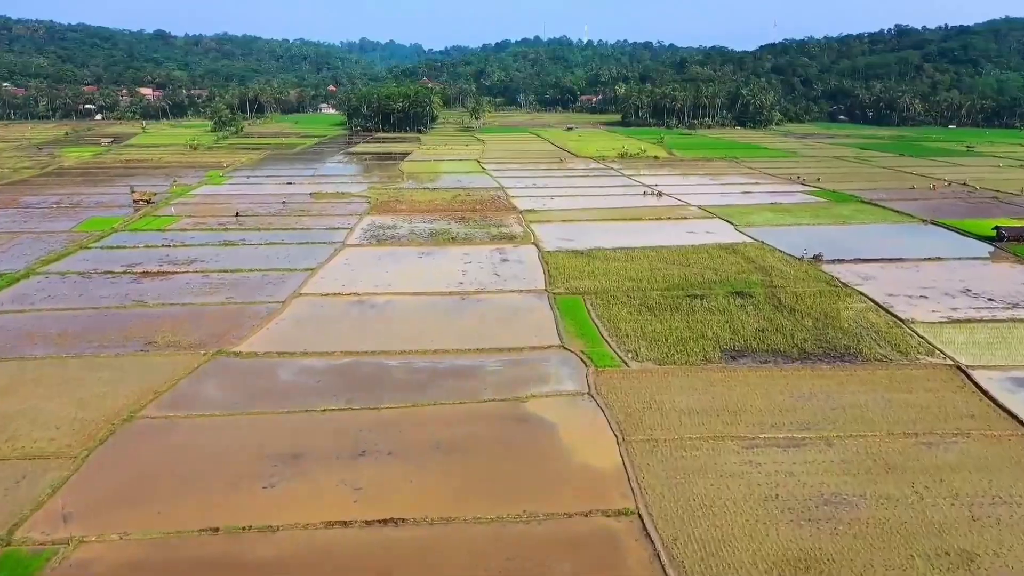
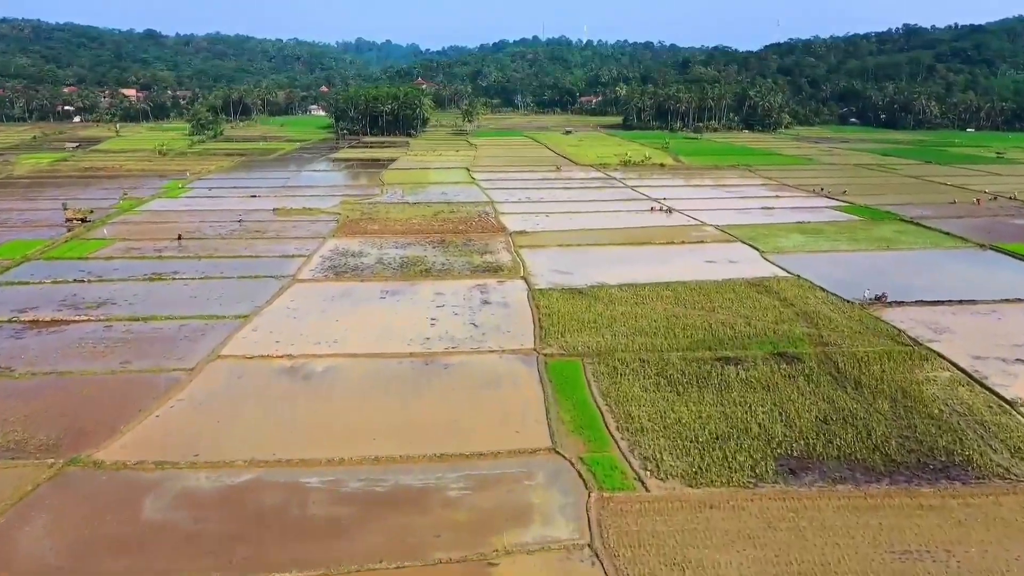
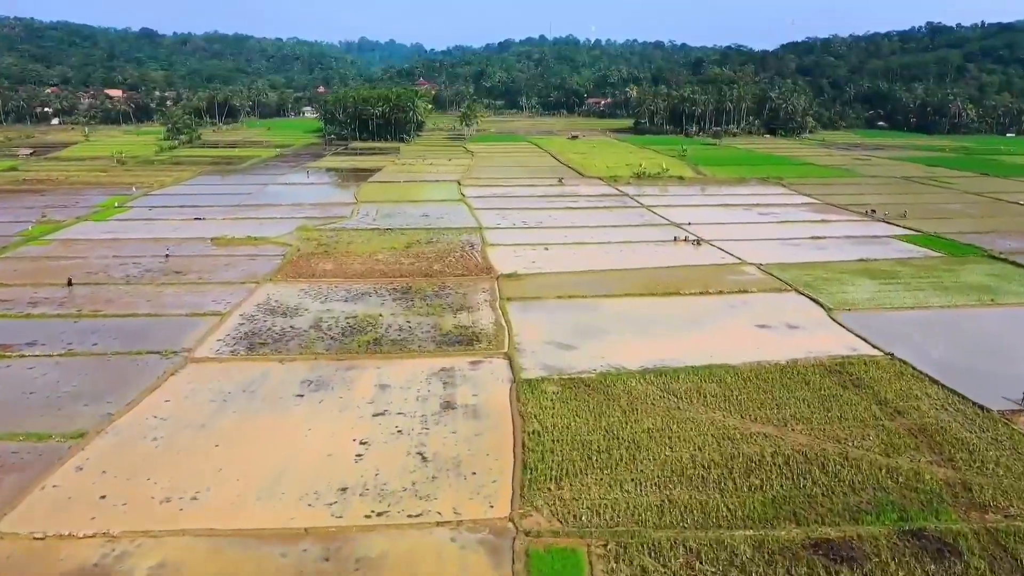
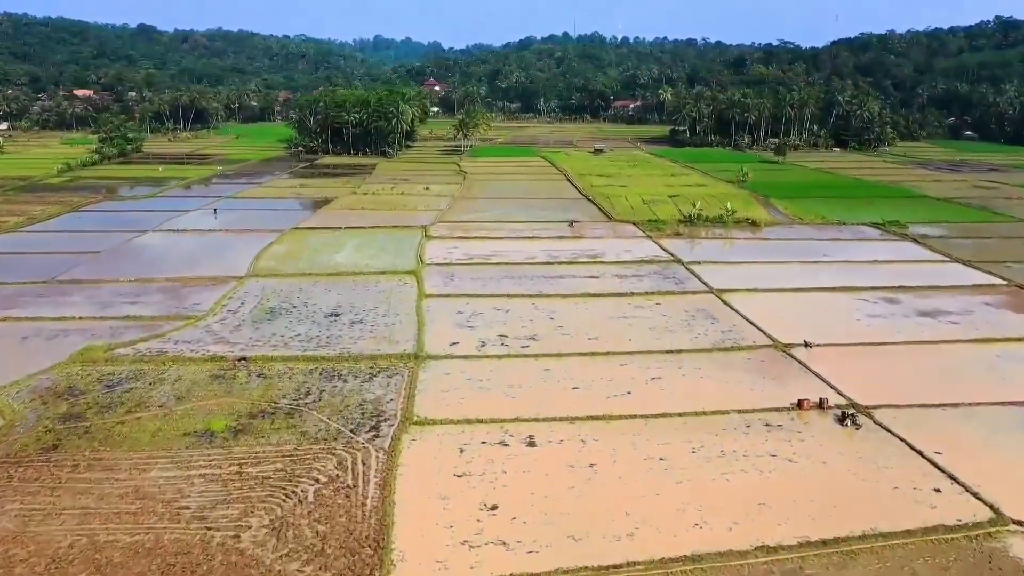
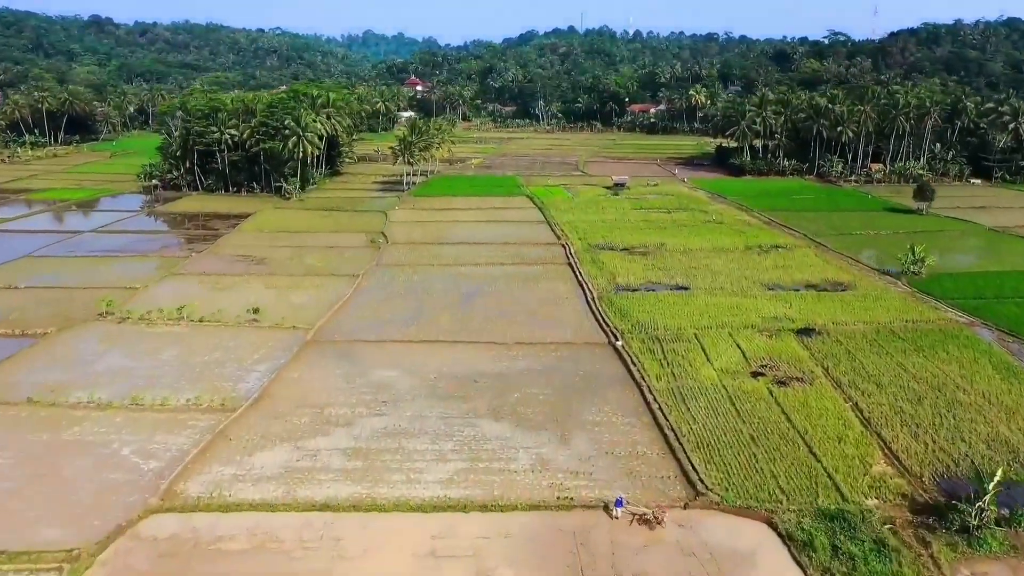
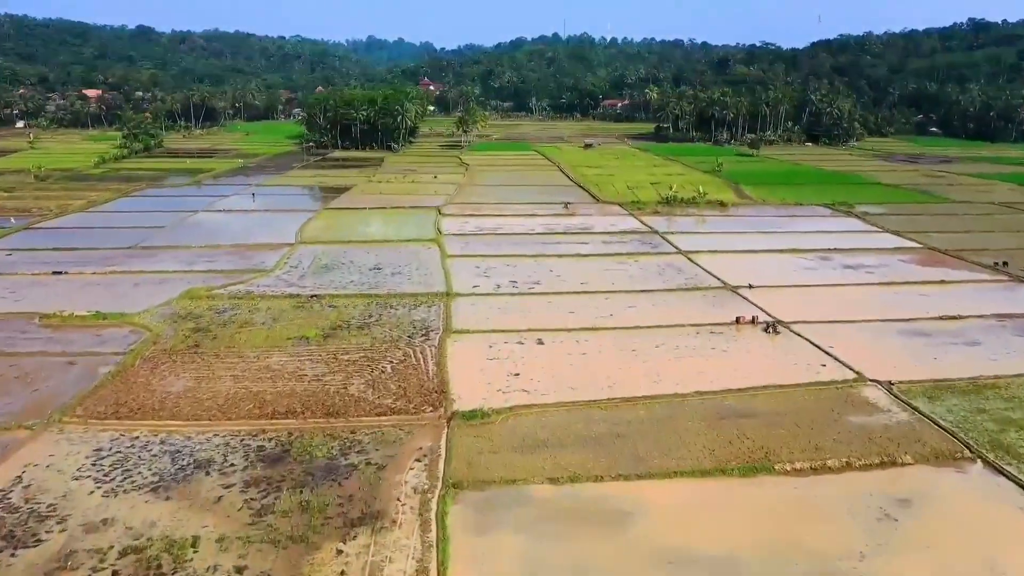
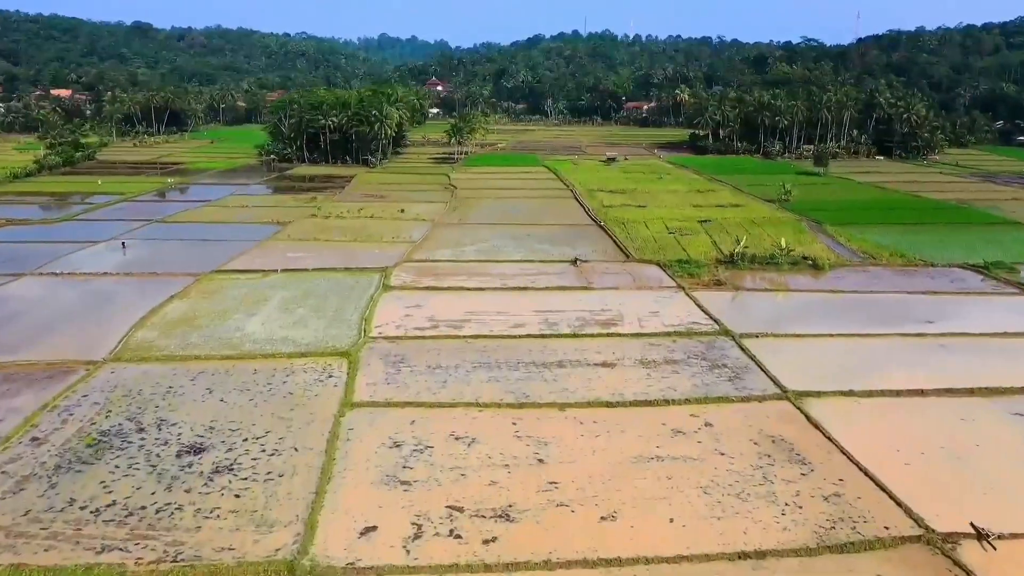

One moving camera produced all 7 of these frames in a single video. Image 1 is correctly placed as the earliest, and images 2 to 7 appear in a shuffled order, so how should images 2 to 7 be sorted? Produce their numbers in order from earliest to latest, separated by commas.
2, 3, 6, 4, 7, 5
